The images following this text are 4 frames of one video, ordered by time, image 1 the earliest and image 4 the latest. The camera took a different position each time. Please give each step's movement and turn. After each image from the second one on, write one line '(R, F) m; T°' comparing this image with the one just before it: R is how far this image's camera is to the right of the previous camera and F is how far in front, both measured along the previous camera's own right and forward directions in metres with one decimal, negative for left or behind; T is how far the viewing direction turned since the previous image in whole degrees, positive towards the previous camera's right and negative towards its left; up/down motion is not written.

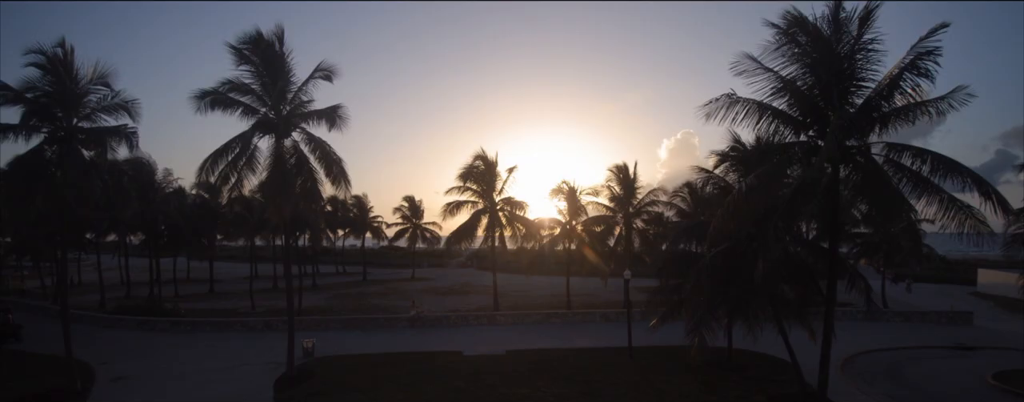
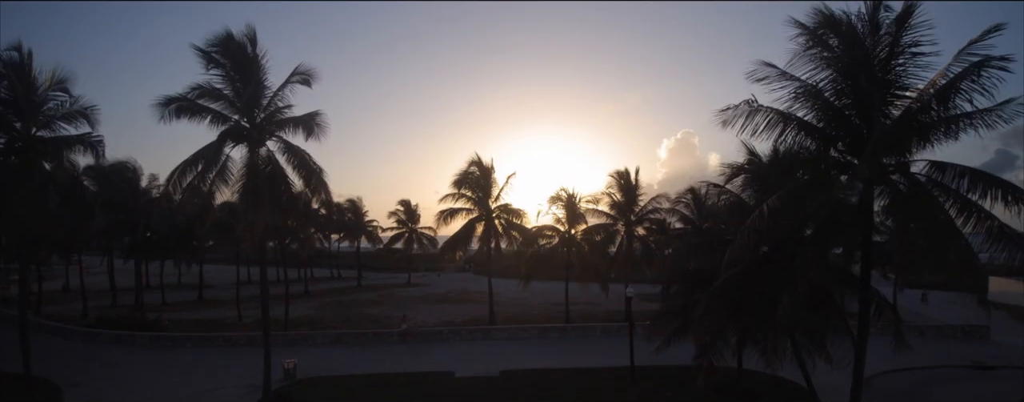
(+0.1, +1.0) m; 0°
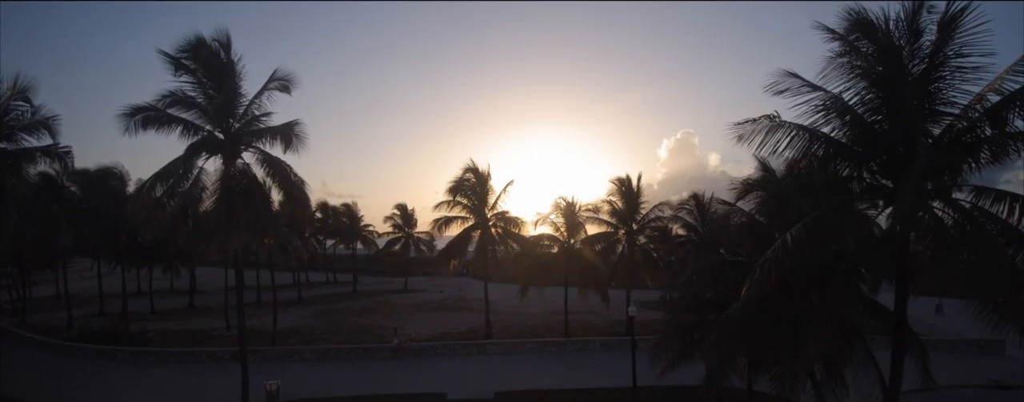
(+0.1, +0.8) m; 0°
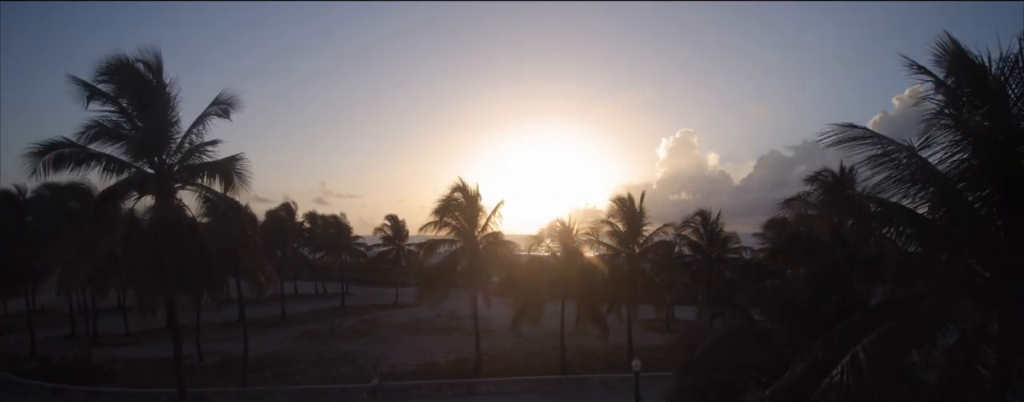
(+0.3, +1.7) m; 0°
